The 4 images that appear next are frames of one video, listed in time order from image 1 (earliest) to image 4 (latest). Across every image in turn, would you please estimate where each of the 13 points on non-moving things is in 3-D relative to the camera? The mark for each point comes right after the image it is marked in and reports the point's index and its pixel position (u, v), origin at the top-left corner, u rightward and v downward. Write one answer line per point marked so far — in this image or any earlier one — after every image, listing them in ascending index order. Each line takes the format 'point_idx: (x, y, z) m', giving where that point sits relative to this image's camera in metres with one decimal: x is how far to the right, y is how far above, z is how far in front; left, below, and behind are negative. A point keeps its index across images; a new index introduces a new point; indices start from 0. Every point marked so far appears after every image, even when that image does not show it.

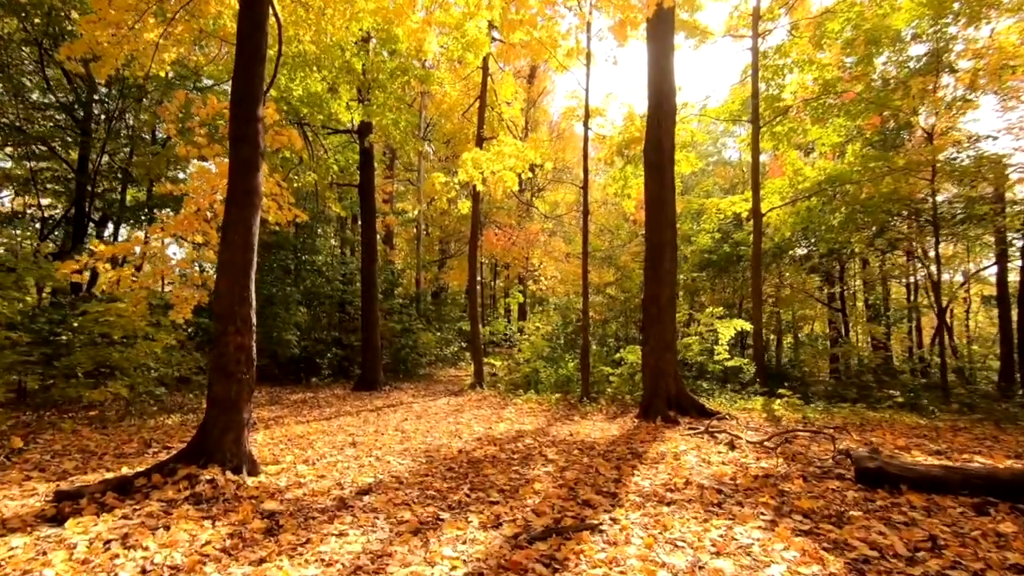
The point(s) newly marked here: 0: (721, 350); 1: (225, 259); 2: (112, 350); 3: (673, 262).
0: (+4.5, -1.4, +10.9) m
1: (-2.4, +0.2, +4.2) m
2: (-5.4, -0.8, +6.8) m
3: (+2.6, +0.4, +8.2) m
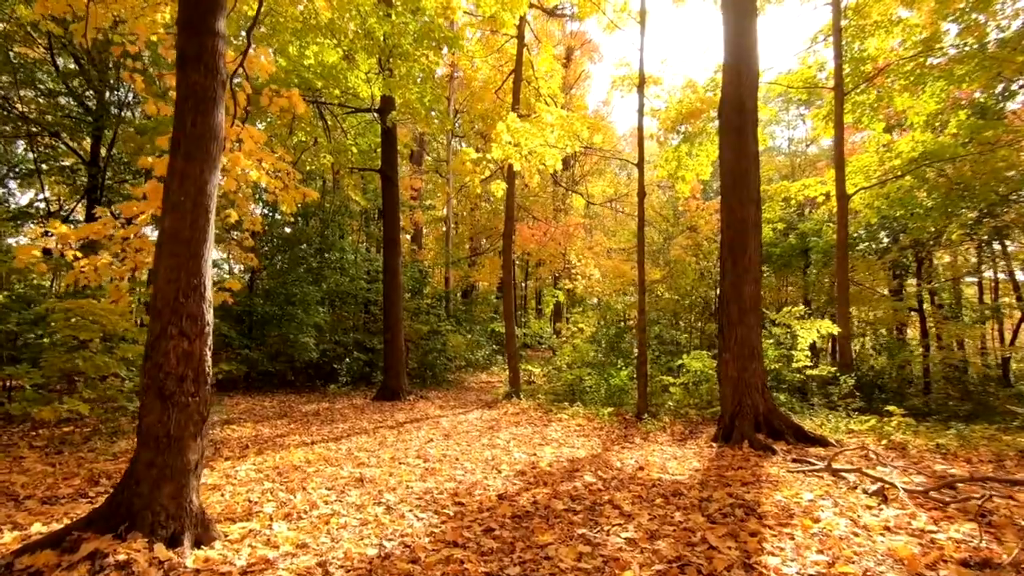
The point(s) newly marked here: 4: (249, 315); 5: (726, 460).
0: (+5.3, -1.3, +9.2) m
1: (-2.0, +0.3, +2.9) m
2: (-4.9, -0.8, +5.7) m
3: (+3.2, +0.5, +6.6) m
4: (-6.2, -0.6, +11.8) m
5: (+2.3, -1.9, +5.4) m
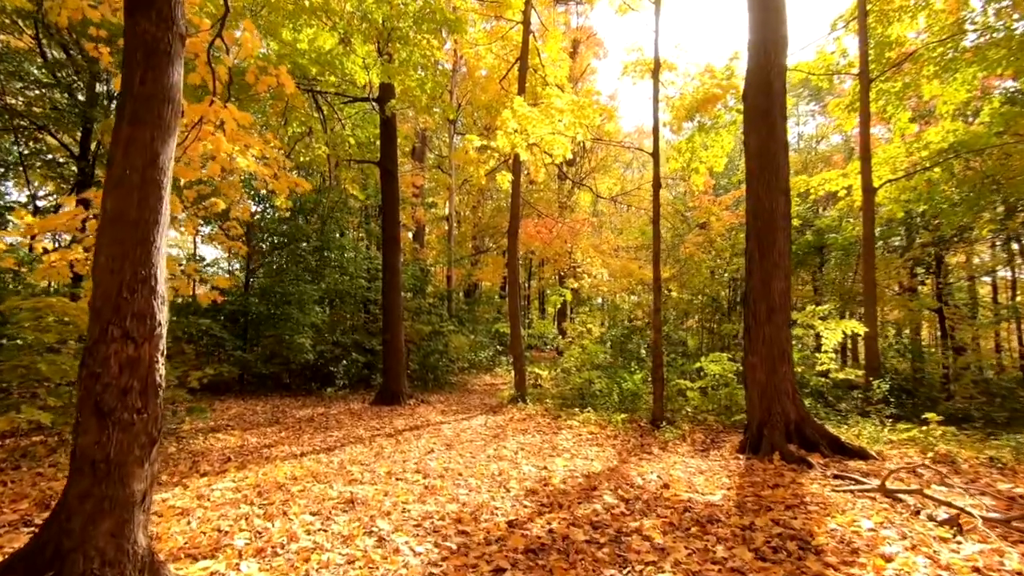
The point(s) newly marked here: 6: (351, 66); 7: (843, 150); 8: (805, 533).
0: (+5.4, -1.2, +8.7) m
1: (-2.0, +0.4, +2.4) m
2: (-4.8, -0.7, +5.2) m
3: (+3.3, +0.5, +6.1) m
4: (-6.0, -0.6, +11.3) m
5: (+2.4, -1.8, +4.9) m
6: (-2.7, +3.7, +8.5) m
7: (+10.6, +4.4, +16.1) m
8: (+1.9, -1.6, +3.3) m
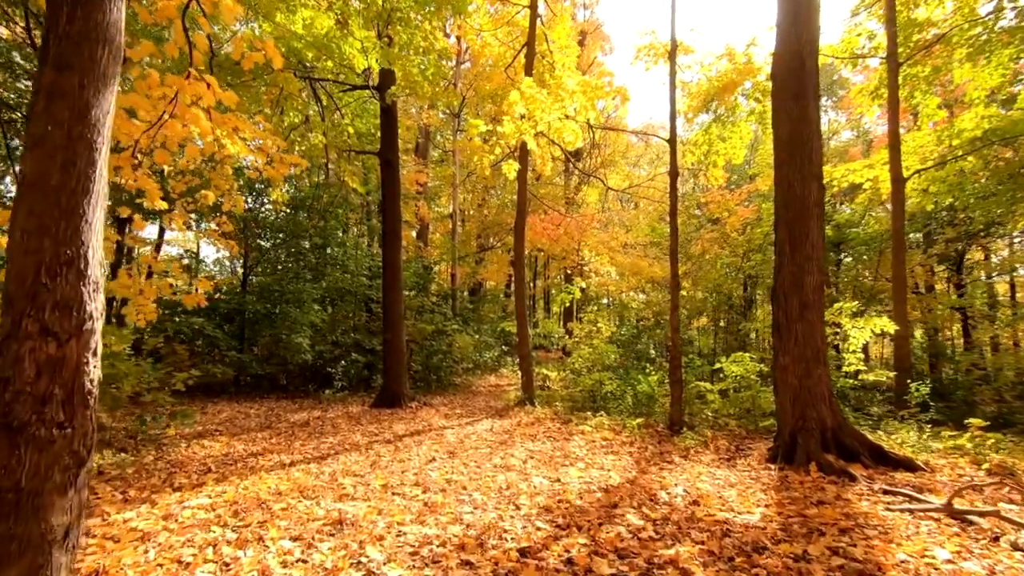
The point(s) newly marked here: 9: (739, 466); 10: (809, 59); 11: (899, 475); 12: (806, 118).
0: (+5.5, -1.2, +8.1) m
1: (-1.9, +0.4, +2.0) m
2: (-4.7, -0.7, +4.7) m
3: (+3.4, +0.6, +5.6) m
4: (-5.9, -0.6, +10.8) m
5: (+2.5, -1.8, +4.4) m
6: (-2.6, +3.8, +8.0) m
7: (+10.8, +4.5, +15.5) m
8: (+2.0, -1.5, +2.8) m
9: (+2.5, -1.9, +5.5) m
10: (+3.3, +2.6, +5.7) m
11: (+3.7, -1.8, +4.8) m
12: (+3.3, +1.9, +5.6) m
